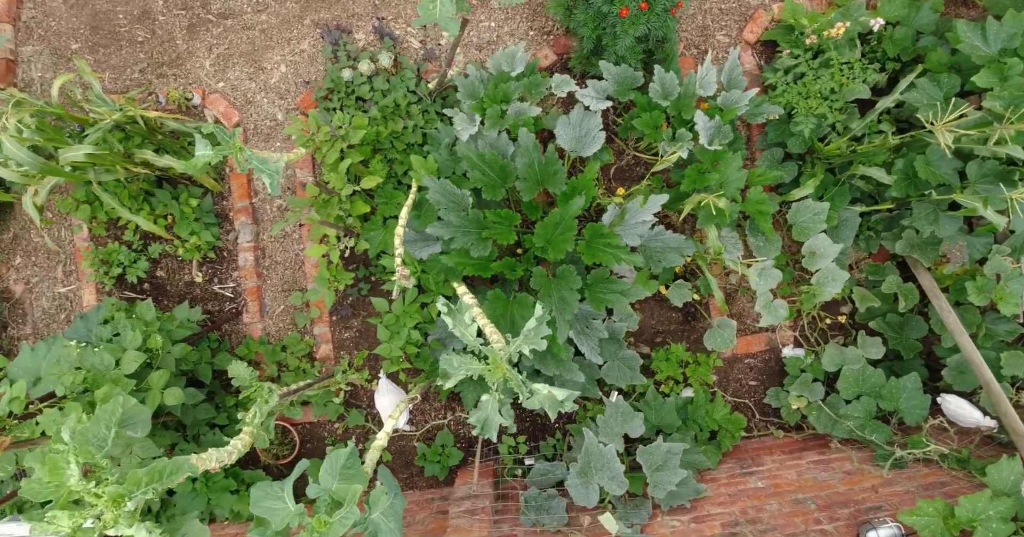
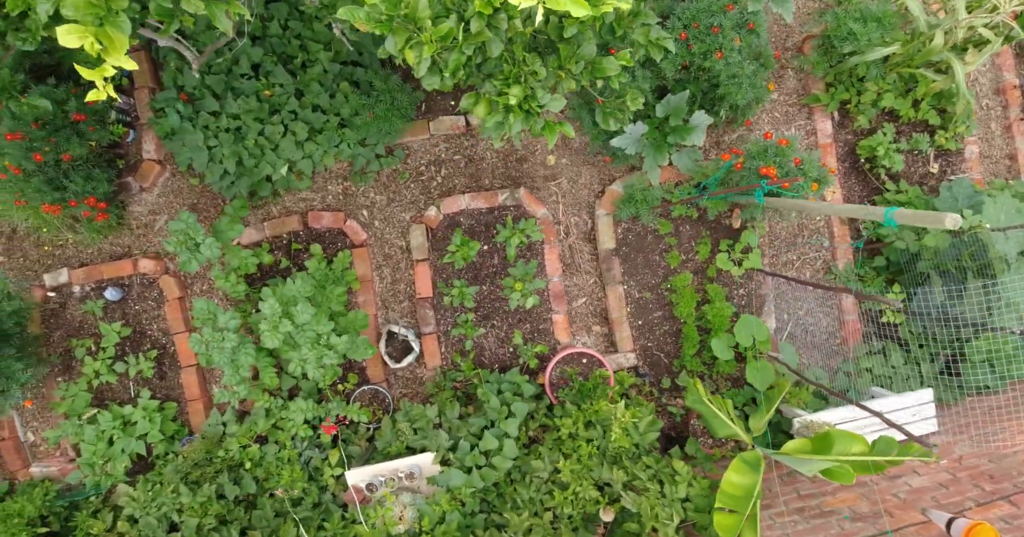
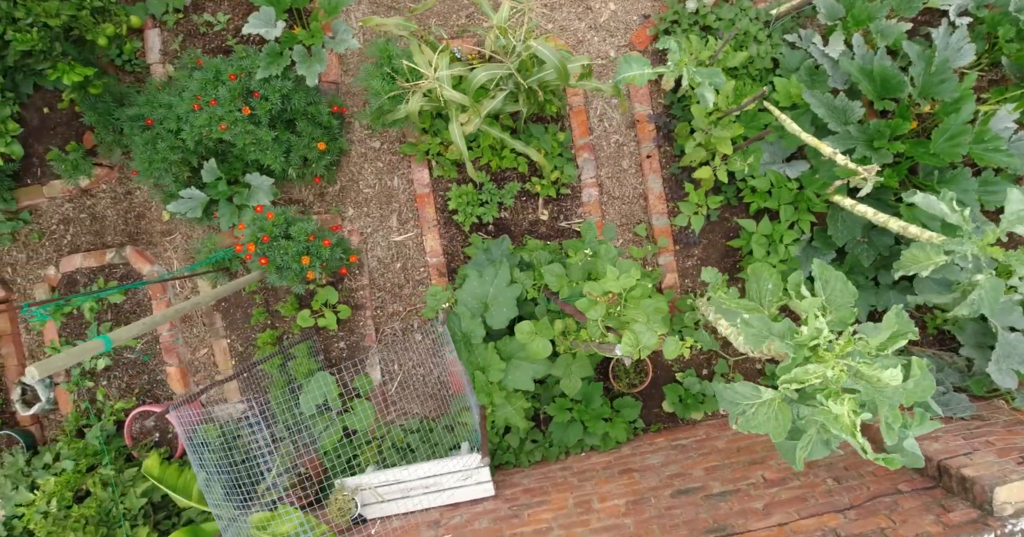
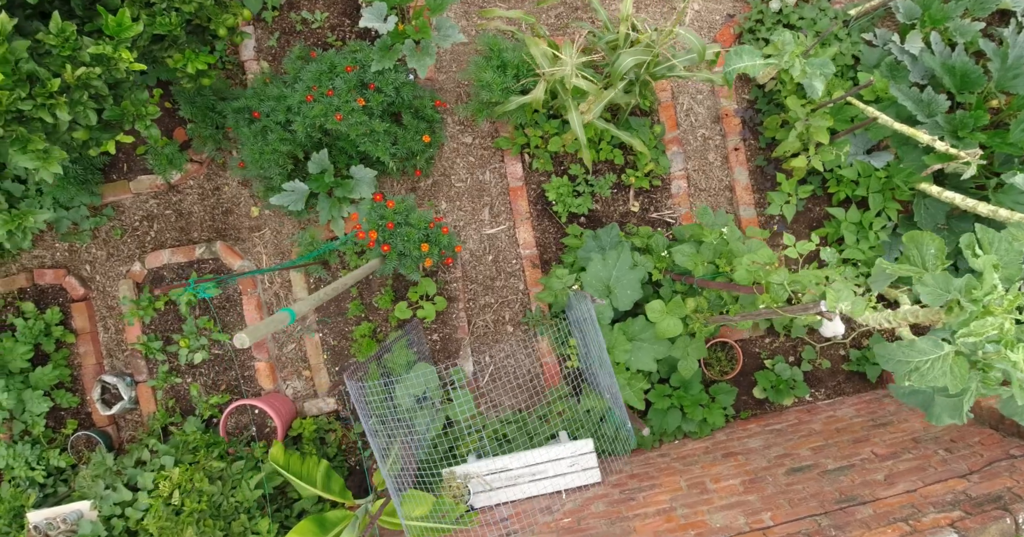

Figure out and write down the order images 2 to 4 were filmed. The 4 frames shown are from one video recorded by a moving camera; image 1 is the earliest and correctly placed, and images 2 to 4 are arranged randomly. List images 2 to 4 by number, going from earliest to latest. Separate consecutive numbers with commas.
3, 4, 2
